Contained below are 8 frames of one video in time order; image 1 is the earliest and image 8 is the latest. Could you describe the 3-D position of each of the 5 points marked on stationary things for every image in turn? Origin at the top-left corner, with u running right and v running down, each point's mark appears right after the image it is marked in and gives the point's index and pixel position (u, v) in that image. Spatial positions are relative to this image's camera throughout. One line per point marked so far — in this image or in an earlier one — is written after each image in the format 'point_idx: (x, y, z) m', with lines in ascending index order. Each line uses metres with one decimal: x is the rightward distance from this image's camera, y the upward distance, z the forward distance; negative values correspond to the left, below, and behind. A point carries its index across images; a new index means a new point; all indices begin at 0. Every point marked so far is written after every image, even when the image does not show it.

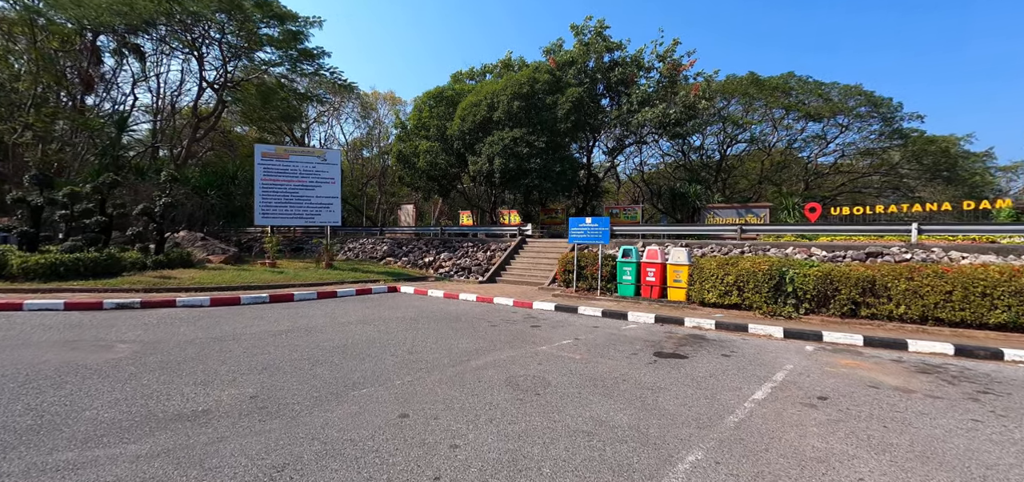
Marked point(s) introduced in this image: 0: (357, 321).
0: (-2.7, -1.4, +7.9) m
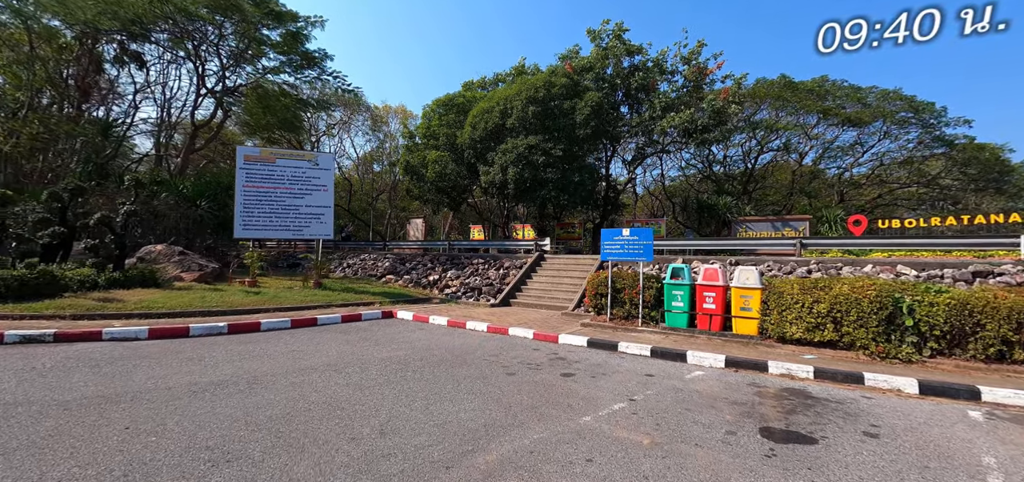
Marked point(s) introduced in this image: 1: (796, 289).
0: (-2.4, -1.6, +5.8) m
1: (+4.7, -0.8, +7.4) m
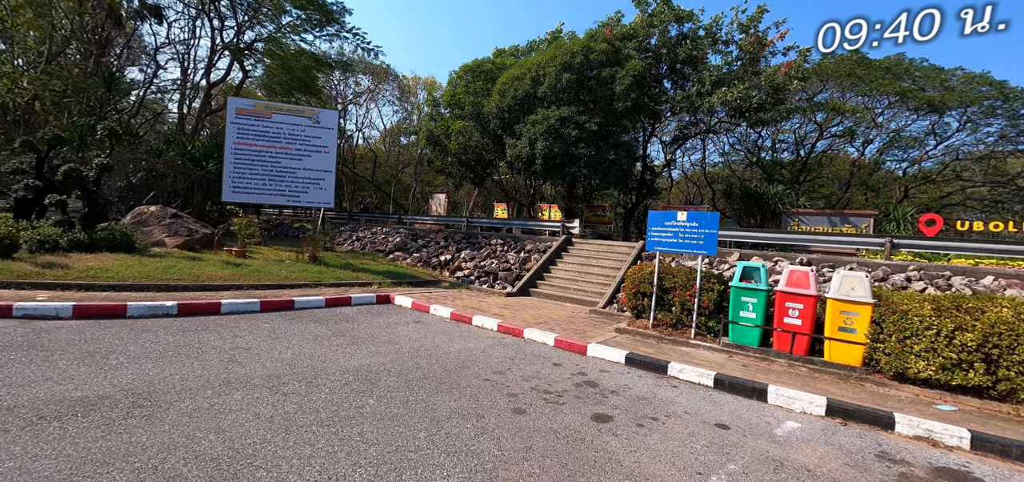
0: (-2.3, -1.3, +4.2) m
1: (+4.9, -0.8, +5.3) m
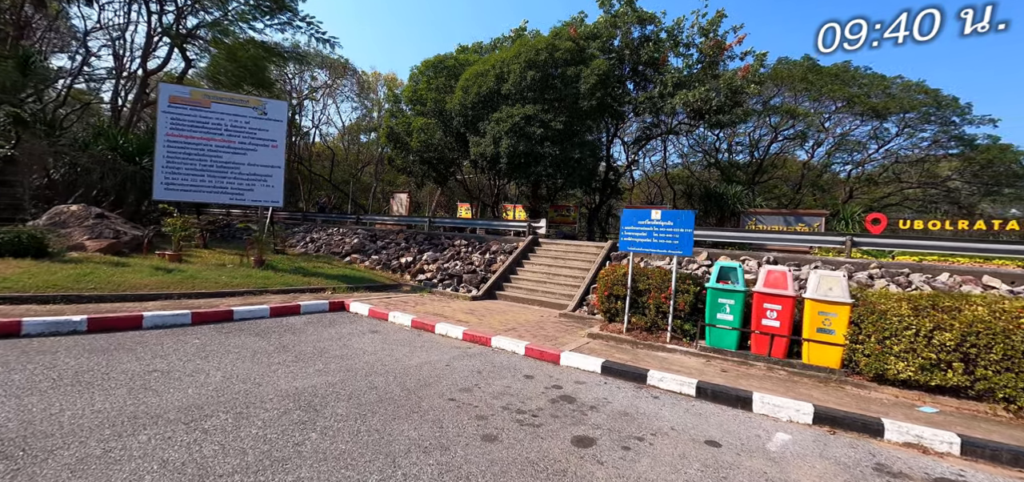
0: (-2.6, -1.3, +3.5) m
1: (+4.6, -0.8, +5.2) m
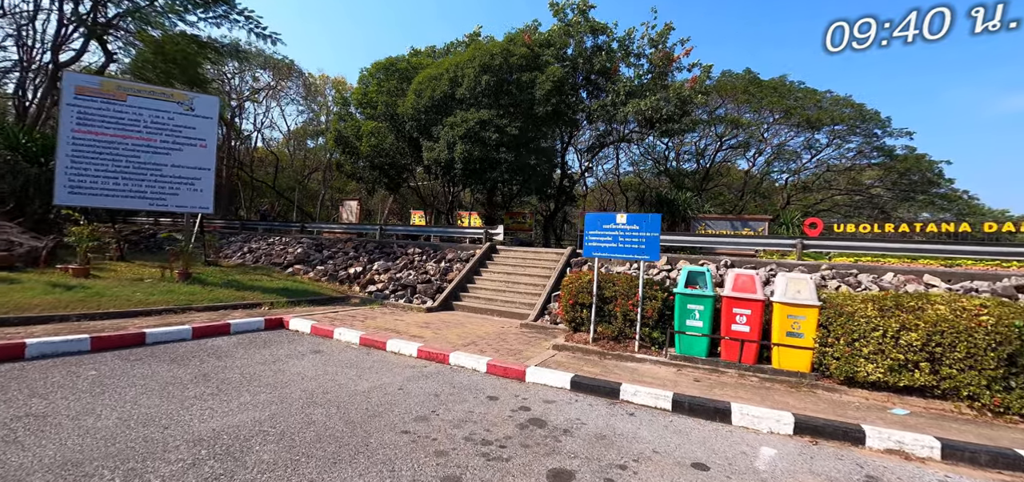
0: (-2.8, -1.4, +2.7) m
1: (+4.1, -0.8, +5.1) m
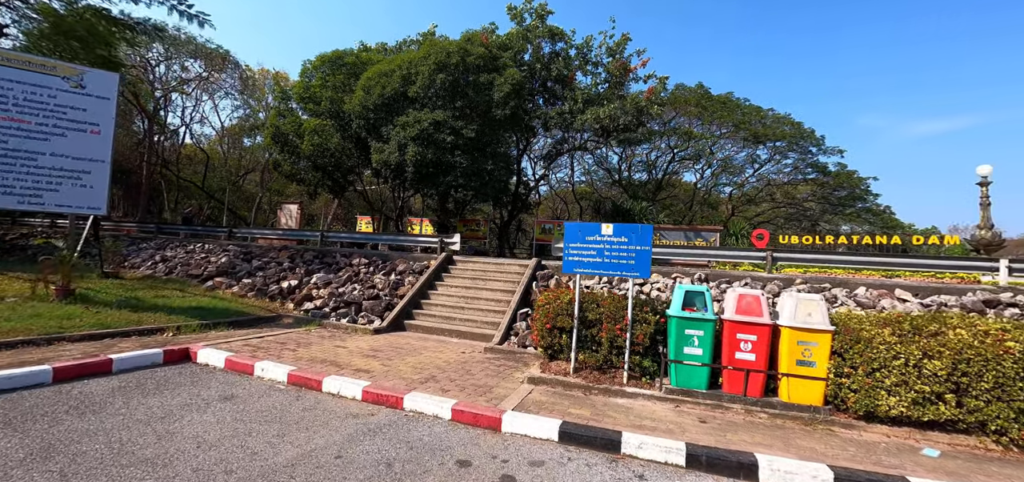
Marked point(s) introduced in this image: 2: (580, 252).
0: (-2.7, -1.5, +1.4) m
1: (+3.9, -1.0, +4.6) m
2: (+0.9, -0.1, +5.7) m
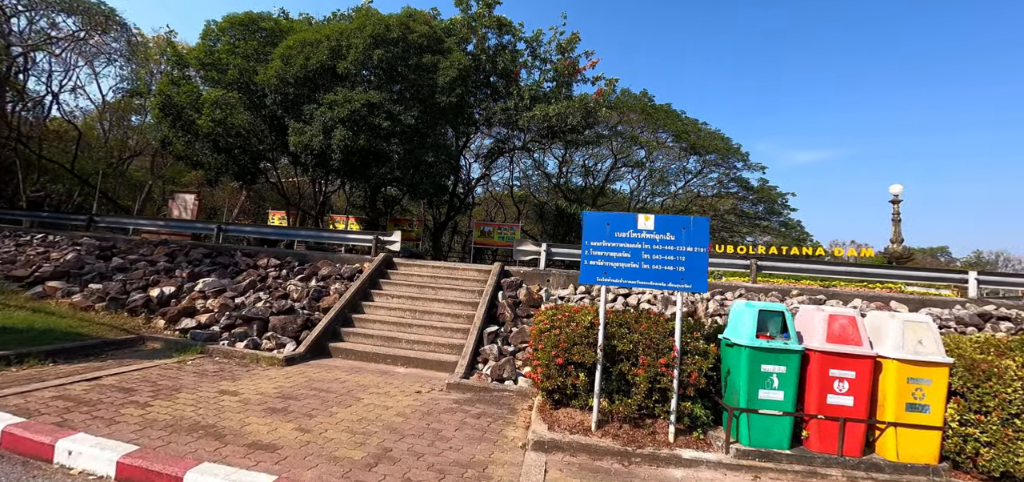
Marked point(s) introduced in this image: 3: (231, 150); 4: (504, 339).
0: (-2.1, -1.3, -0.9) m
1: (+3.9, -1.0, +3.4) m
2: (+0.8, -0.1, +4.0) m
3: (-11.5, +3.7, +18.3) m
4: (-0.1, -1.4, +6.3) m
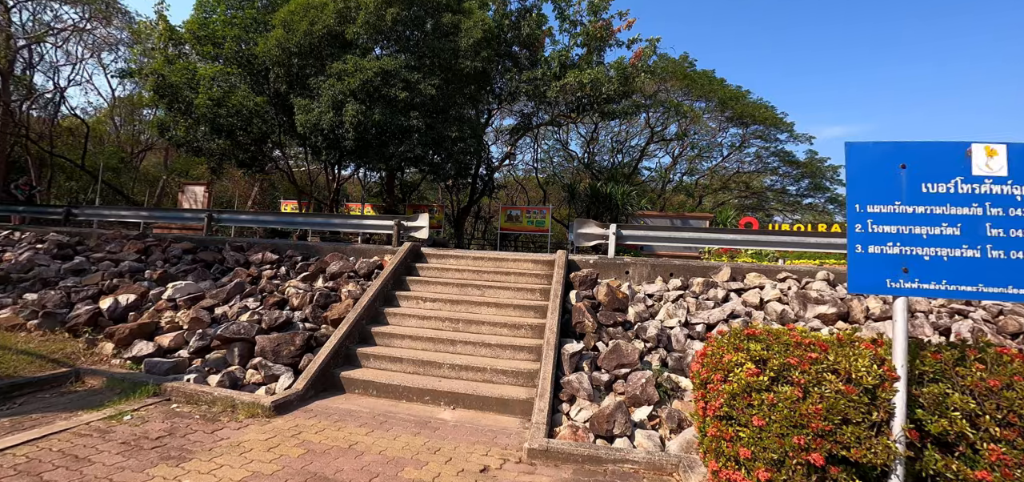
0: (-1.4, -1.3, -2.8) m
1: (+4.7, -0.8, +1.2) m
2: (+1.6, +0.1, +1.9) m
3: (-10.3, +3.9, +16.6) m
4: (+0.8, -1.2, +4.3) m
